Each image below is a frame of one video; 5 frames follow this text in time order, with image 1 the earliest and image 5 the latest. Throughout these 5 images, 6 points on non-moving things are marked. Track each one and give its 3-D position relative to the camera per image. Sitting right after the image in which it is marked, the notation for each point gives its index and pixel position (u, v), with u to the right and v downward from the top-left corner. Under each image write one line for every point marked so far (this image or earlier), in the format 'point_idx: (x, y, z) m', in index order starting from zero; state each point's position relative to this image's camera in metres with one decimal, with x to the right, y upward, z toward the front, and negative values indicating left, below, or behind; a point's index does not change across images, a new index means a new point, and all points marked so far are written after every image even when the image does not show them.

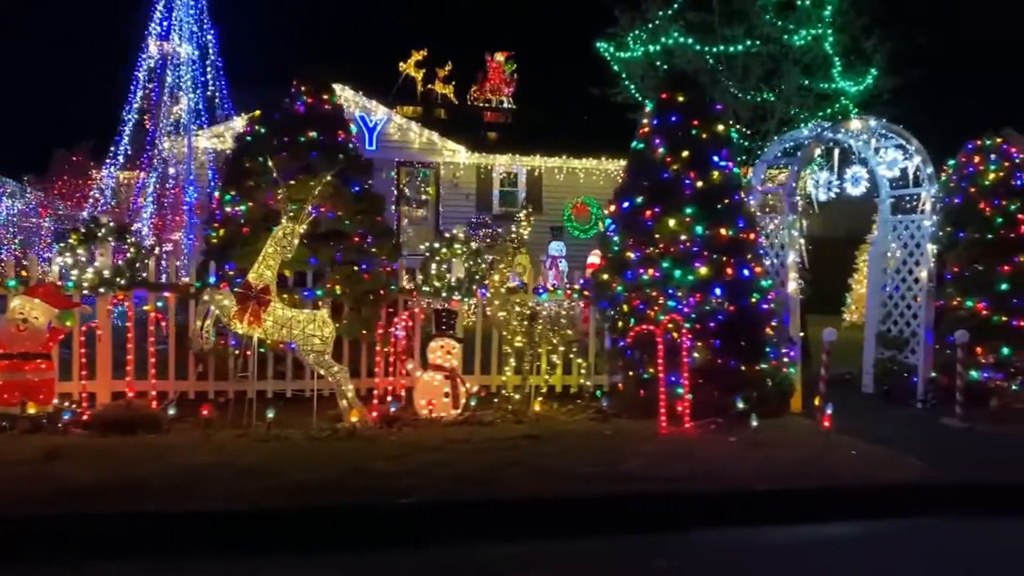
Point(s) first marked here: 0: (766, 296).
0: (+2.9, -0.1, +9.3) m
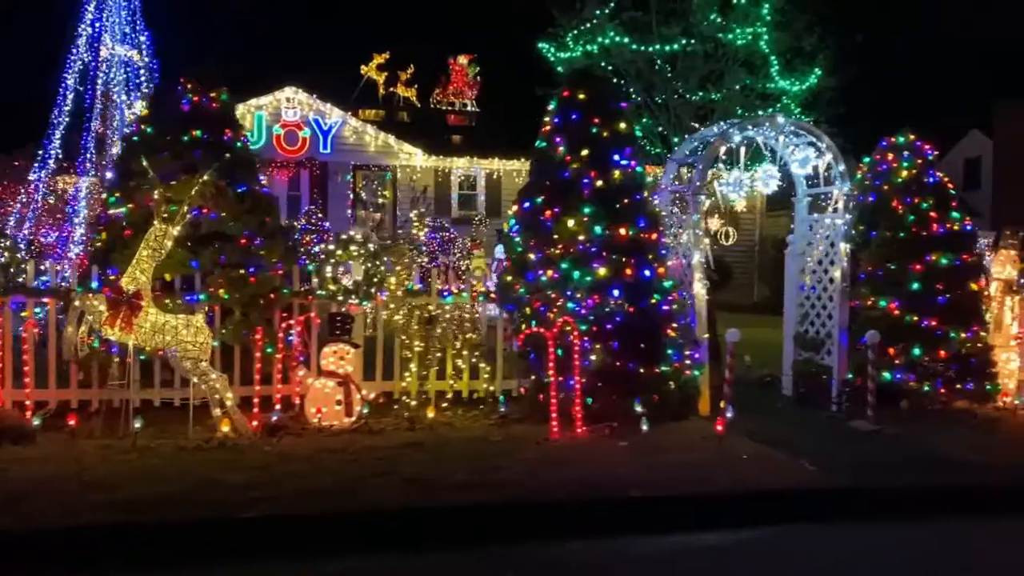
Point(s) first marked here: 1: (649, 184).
0: (+1.7, -0.1, +9.1) m
1: (+1.6, +1.2, +9.4) m
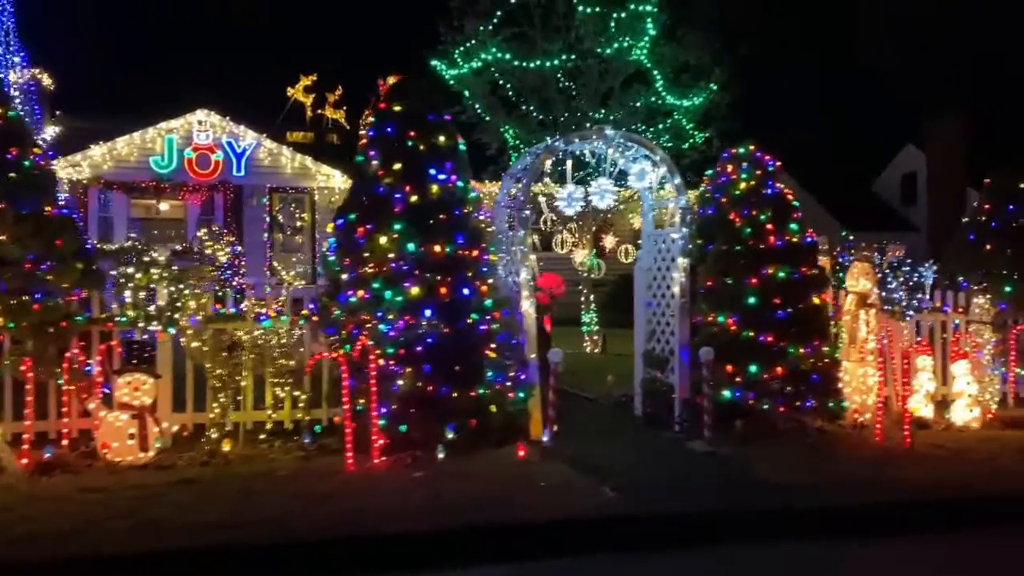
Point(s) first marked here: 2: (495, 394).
0: (-0.3, -0.3, +8.7) m
1: (-0.4, +1.0, +9.0) m
2: (-0.2, -1.1, +8.7) m
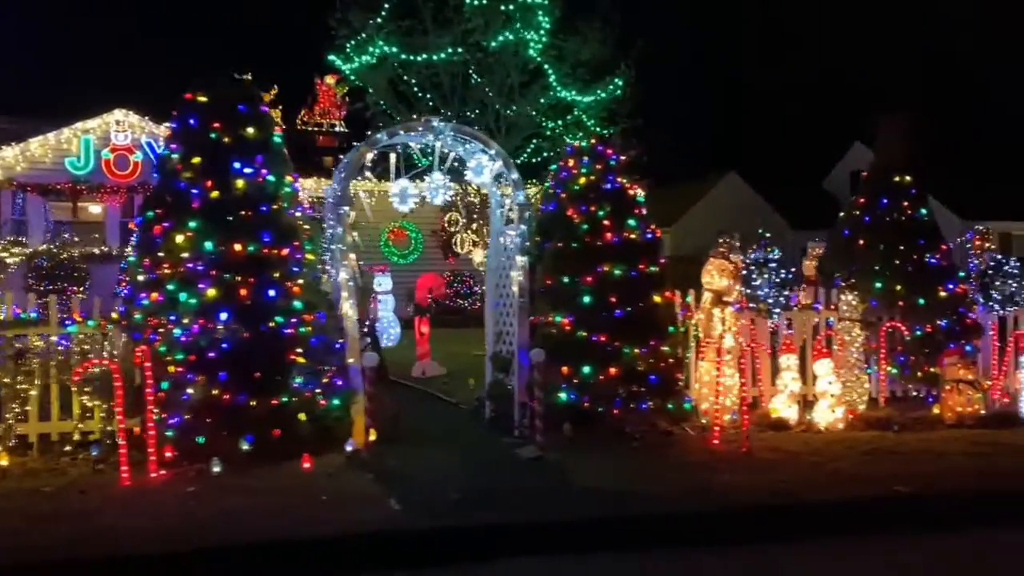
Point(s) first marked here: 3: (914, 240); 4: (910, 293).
0: (-2.2, -0.3, +8.2) m
1: (-2.3, +1.0, +8.5) m
2: (-2.1, -1.1, +8.2) m
3: (+5.5, +0.7, +11.4) m
4: (+5.4, -0.1, +11.3) m
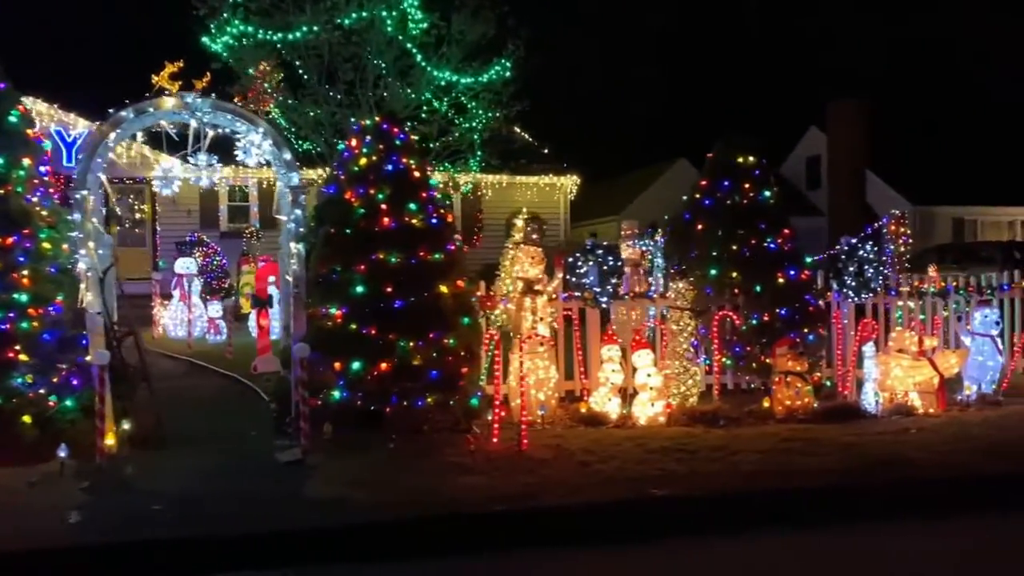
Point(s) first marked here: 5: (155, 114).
0: (-4.5, -0.2, +7.6) m
1: (-4.7, +1.0, +7.9) m
2: (-4.4, -1.0, +7.6) m
3: (+3.1, +0.8, +10.8) m
4: (+3.0, +0.1, +10.7) m
5: (-3.5, +1.7, +8.4) m
